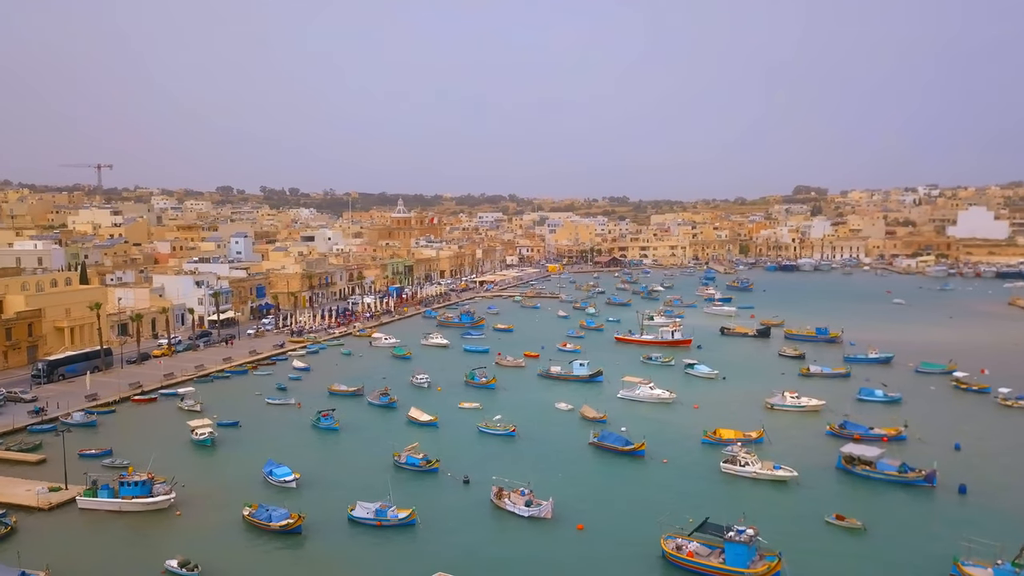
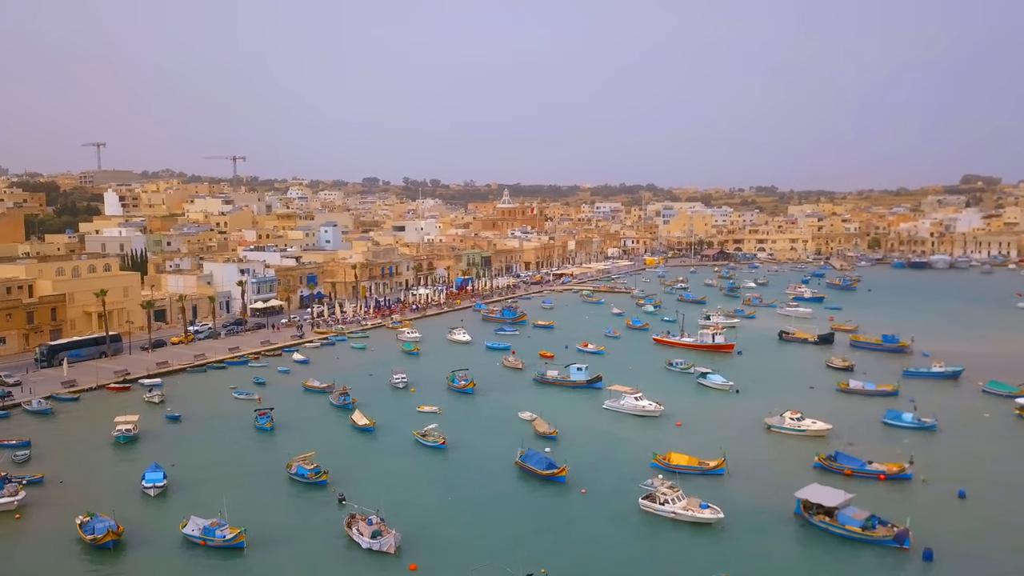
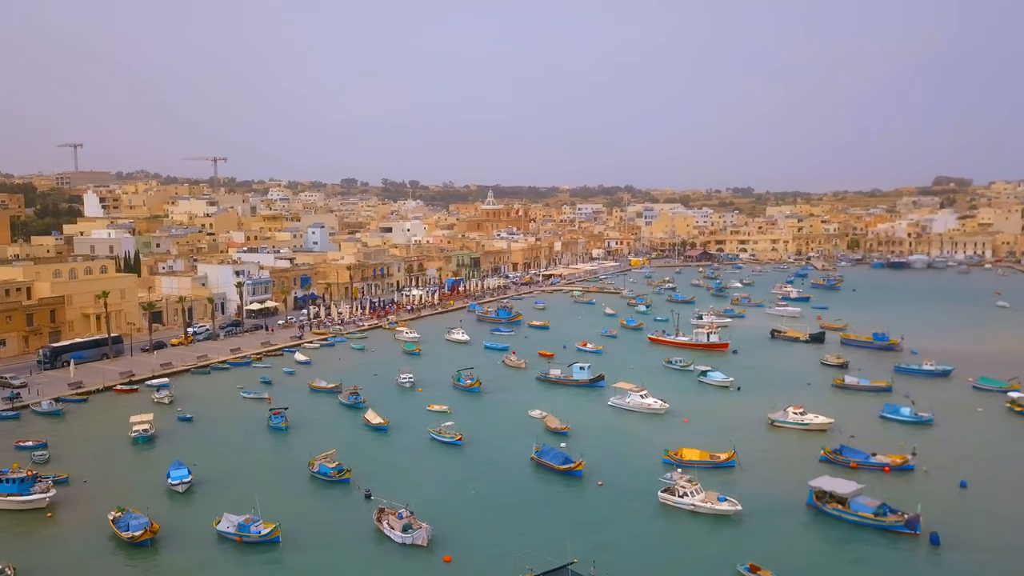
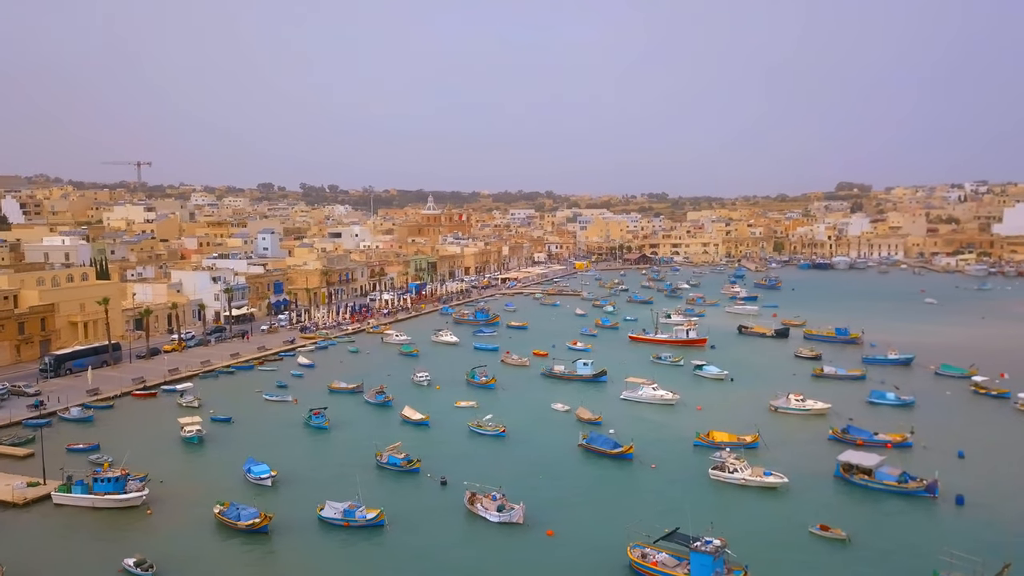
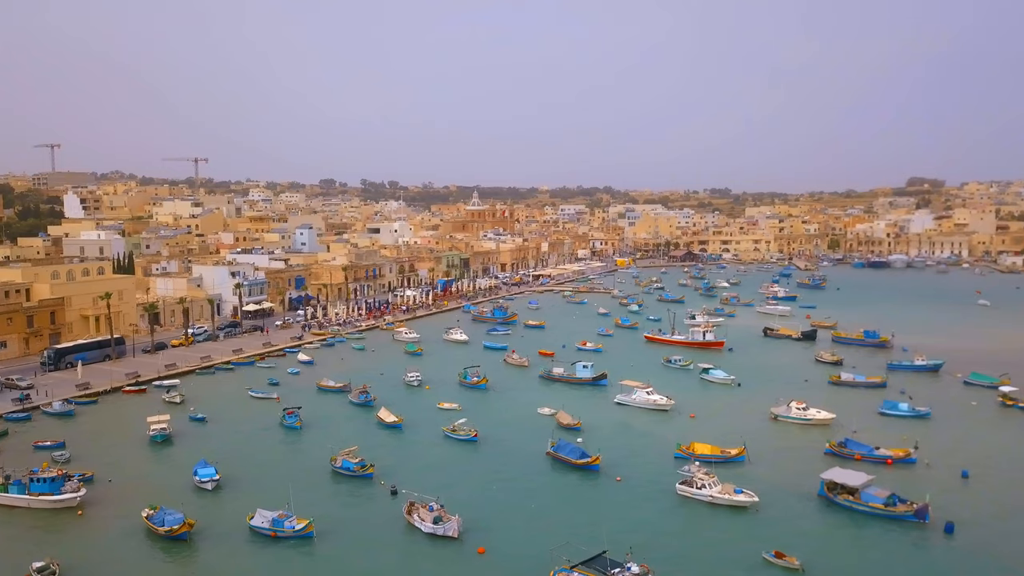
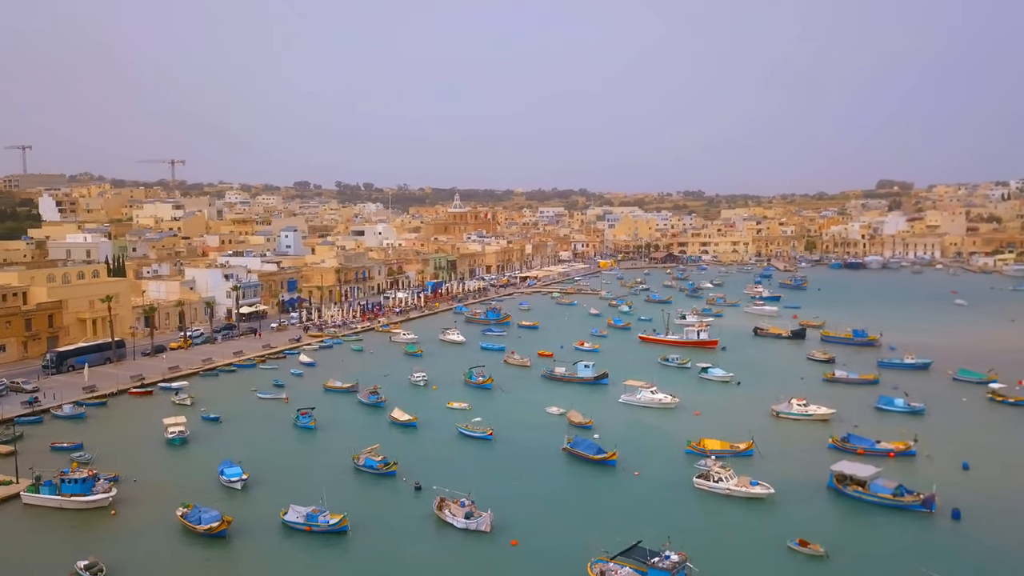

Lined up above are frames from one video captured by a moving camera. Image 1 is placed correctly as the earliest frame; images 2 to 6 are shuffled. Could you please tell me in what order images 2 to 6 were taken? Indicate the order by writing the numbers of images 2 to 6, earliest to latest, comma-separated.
4, 6, 5, 3, 2
